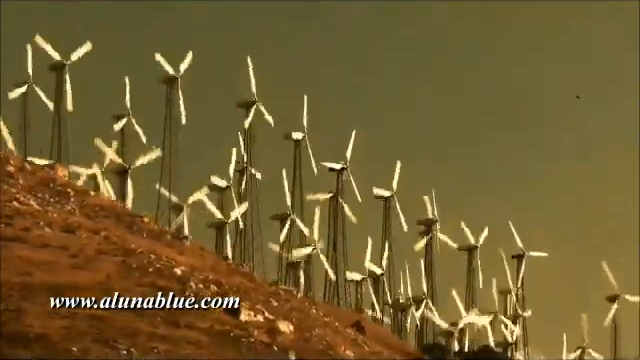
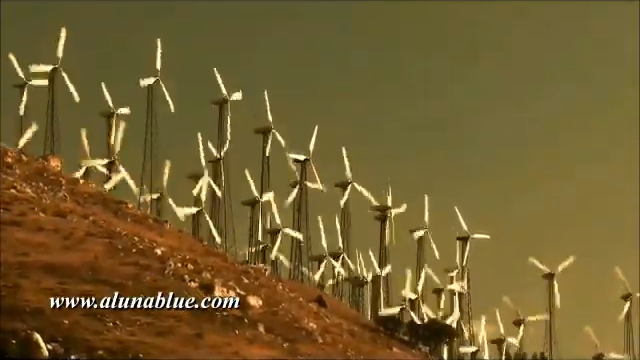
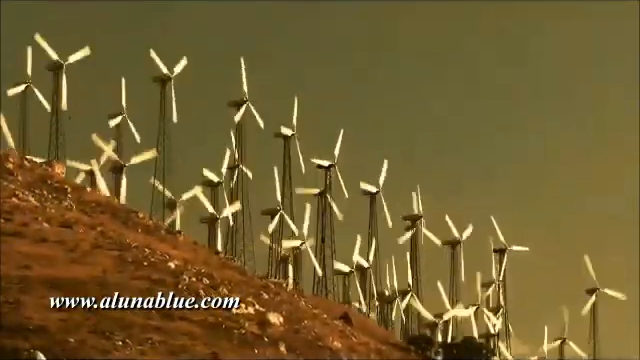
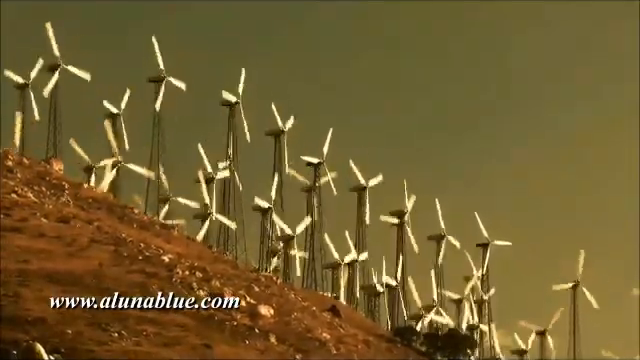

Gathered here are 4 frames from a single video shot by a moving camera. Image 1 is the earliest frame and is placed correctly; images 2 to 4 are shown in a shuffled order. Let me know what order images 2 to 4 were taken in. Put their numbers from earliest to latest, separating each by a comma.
3, 4, 2
